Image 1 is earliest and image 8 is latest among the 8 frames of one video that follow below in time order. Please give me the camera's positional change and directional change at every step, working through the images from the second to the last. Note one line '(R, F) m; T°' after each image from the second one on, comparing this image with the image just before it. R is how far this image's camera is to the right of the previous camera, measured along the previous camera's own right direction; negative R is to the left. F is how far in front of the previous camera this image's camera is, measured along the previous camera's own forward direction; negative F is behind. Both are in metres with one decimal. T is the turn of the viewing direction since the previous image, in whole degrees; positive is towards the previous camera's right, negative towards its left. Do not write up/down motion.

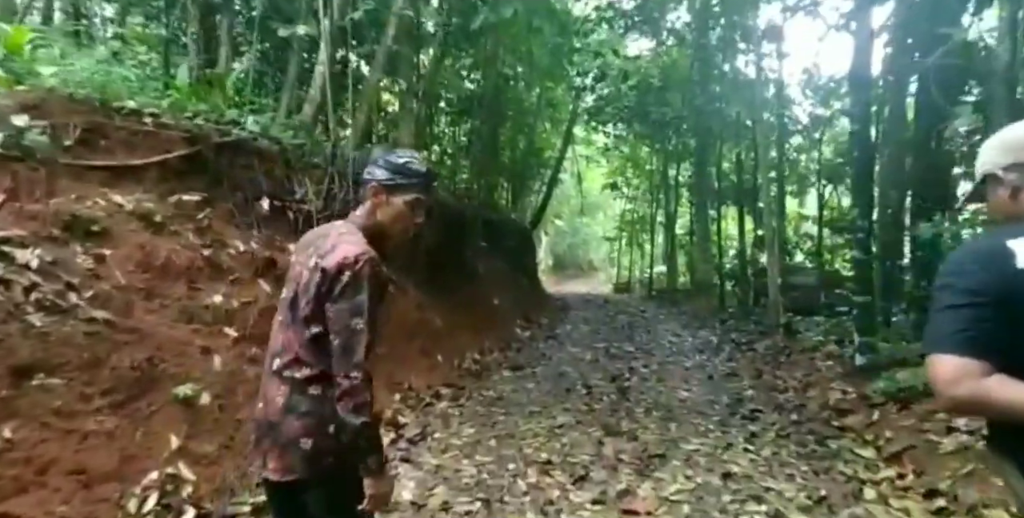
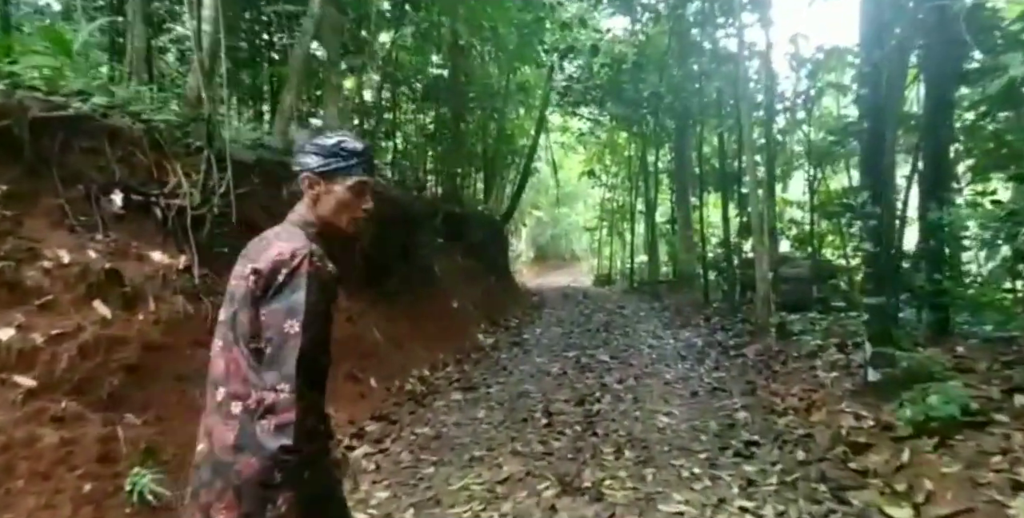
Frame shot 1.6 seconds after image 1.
(+0.4, +1.2) m; +1°
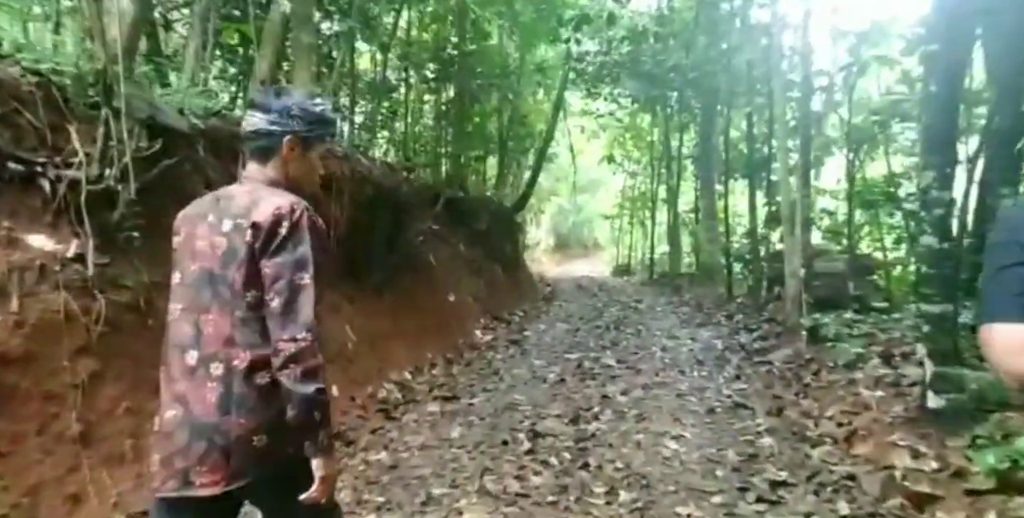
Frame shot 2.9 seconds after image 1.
(+0.3, +0.9) m; -2°
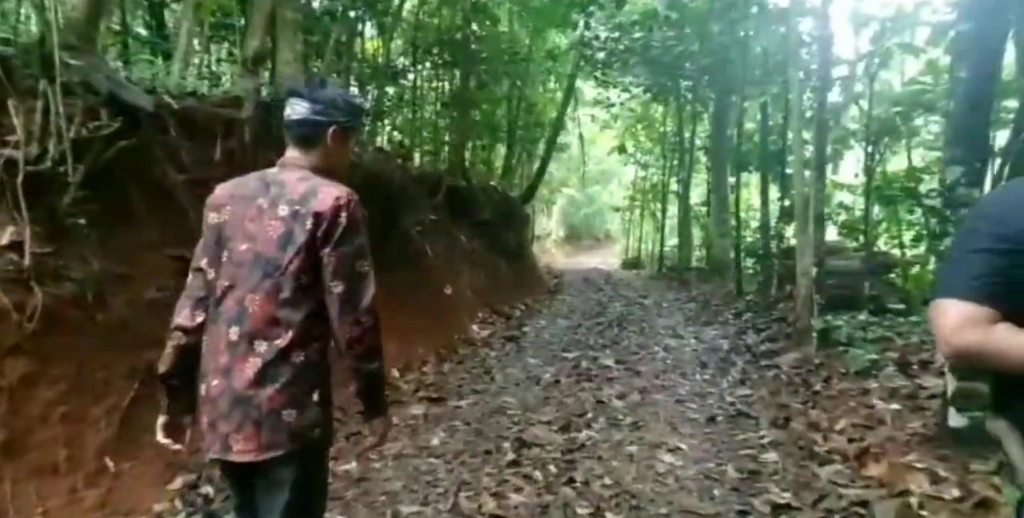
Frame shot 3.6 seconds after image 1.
(+0.2, +0.3) m; -1°
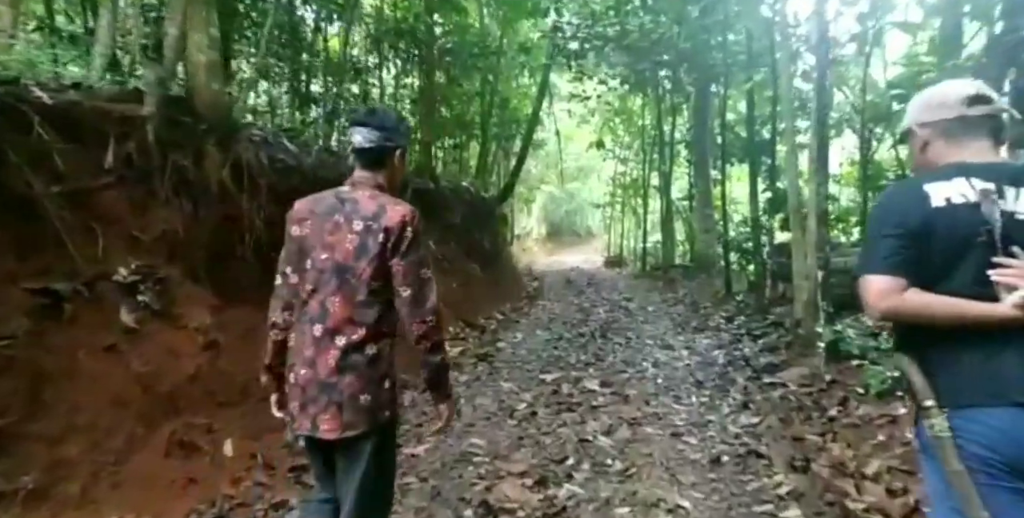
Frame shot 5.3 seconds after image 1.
(+0.2, +0.9) m; +2°
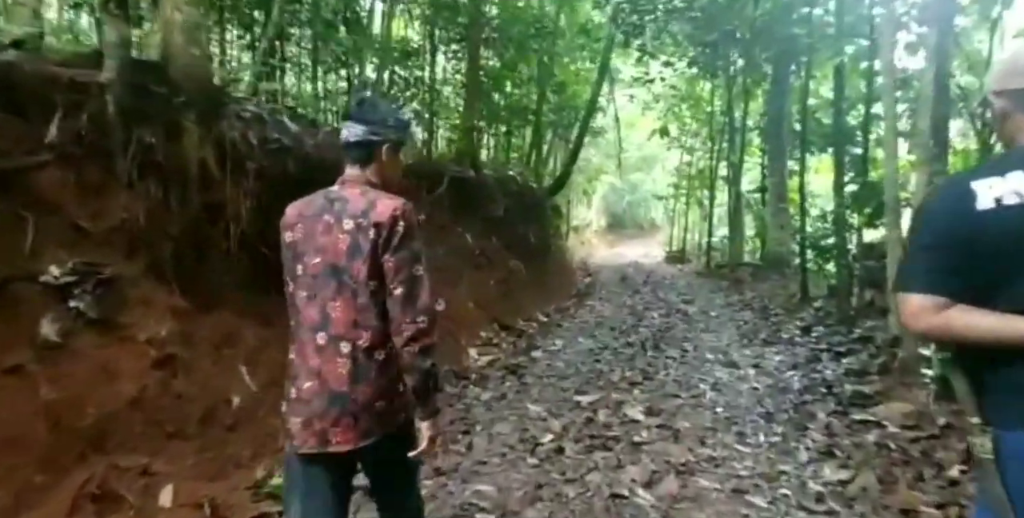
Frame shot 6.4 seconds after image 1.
(+0.2, +1.0) m; -5°
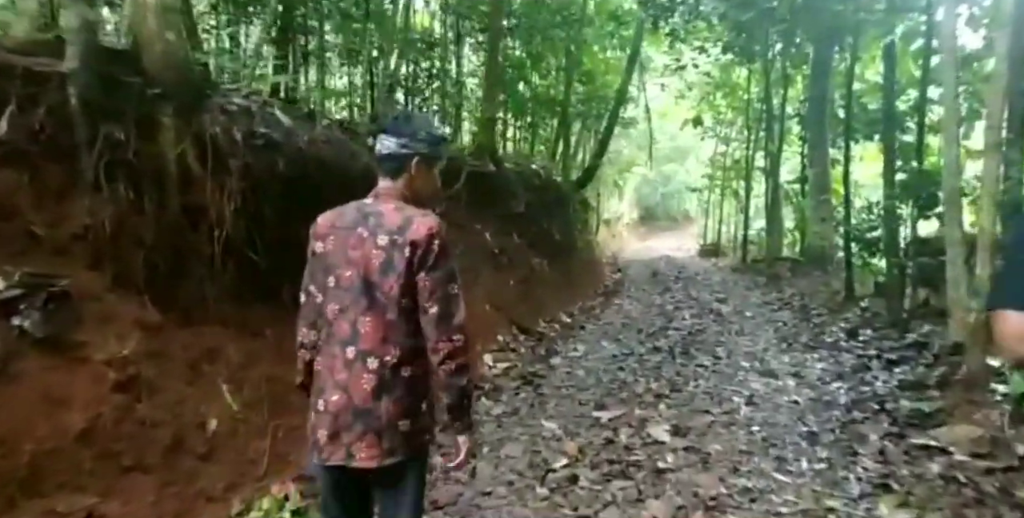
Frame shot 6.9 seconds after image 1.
(+0.2, +0.5) m; -3°
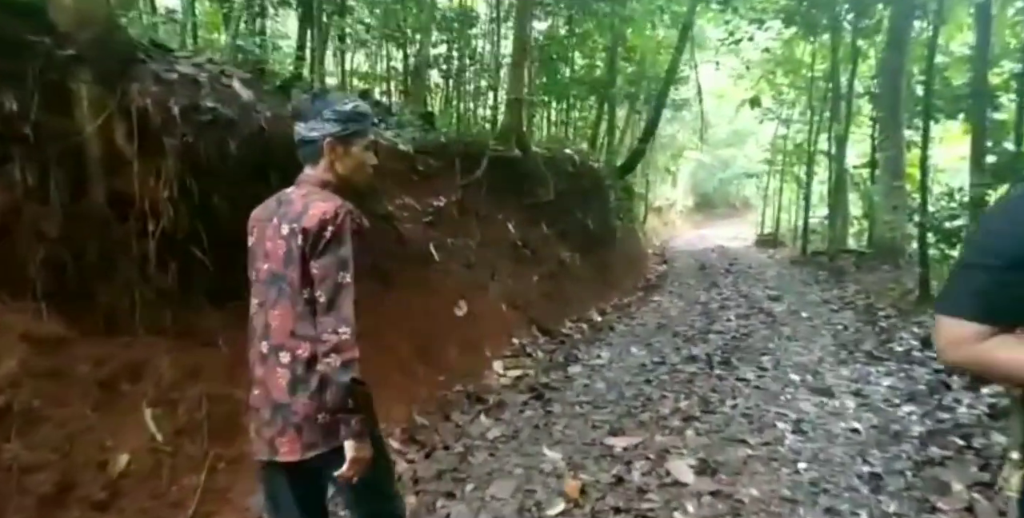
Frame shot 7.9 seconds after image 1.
(+0.4, +0.8) m; -5°
